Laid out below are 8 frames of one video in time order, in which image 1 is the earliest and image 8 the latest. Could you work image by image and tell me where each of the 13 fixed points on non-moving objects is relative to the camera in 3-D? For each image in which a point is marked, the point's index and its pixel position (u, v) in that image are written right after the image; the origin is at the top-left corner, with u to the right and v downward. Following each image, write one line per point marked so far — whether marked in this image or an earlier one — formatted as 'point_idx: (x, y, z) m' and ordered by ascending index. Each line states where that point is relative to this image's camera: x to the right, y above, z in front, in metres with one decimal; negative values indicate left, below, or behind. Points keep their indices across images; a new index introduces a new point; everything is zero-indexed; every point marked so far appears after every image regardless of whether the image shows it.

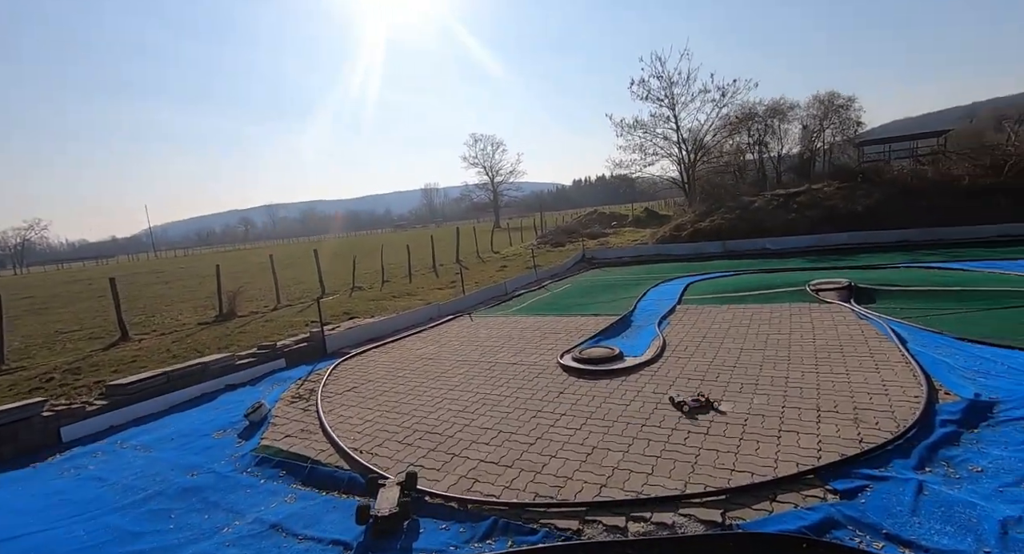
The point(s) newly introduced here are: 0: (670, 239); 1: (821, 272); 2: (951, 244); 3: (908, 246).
0: (+5.4, +1.3, +16.5) m
1: (+6.2, +0.1, +9.8) m
2: (+11.1, +0.8, +12.2) m
3: (+10.2, +0.8, +12.5) m
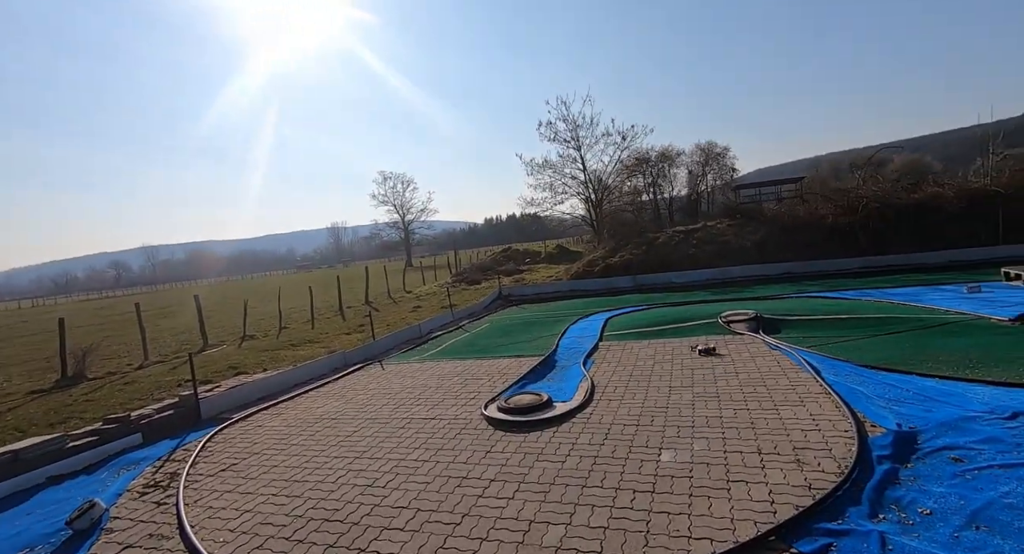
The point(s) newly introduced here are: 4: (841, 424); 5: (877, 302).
0: (+2.5, +0.1, +16.7) m
1: (+4.5, -0.6, +10.2) m
2: (+8.8, 0.0, +13.5) m
3: (+8.0, 0.0, +13.7) m
4: (+2.6, -1.2, +3.9) m
5: (+7.2, -0.5, +9.5) m
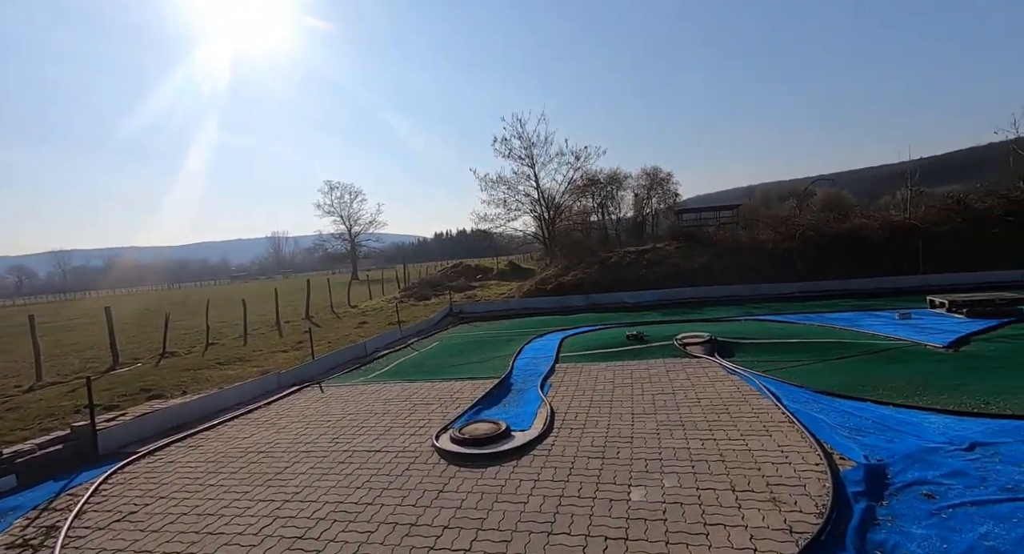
0: (+0.8, -0.5, +16.6) m
1: (+3.5, -1.0, +10.3) m
2: (+7.5, -0.6, +14.1) m
3: (+6.6, -0.7, +14.1) m
4: (+2.3, -1.4, +3.7) m
5: (+6.3, -1.0, +9.8) m
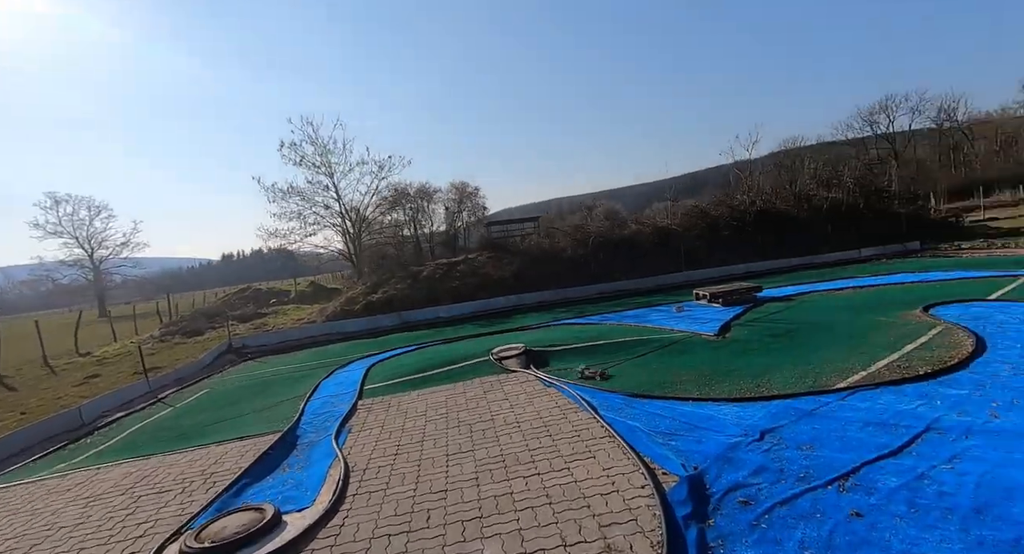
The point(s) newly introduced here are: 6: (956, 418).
0: (-5.2, -1.1, +14.8) m
1: (-0.4, -1.2, +10.0) m
2: (+1.9, -0.8, +14.9) m
3: (+1.0, -0.9, +14.6) m
4: (+0.9, -1.4, +3.4) m
5: (+2.3, -1.0, +10.5) m
6: (+3.9, -1.2, +4.3) m
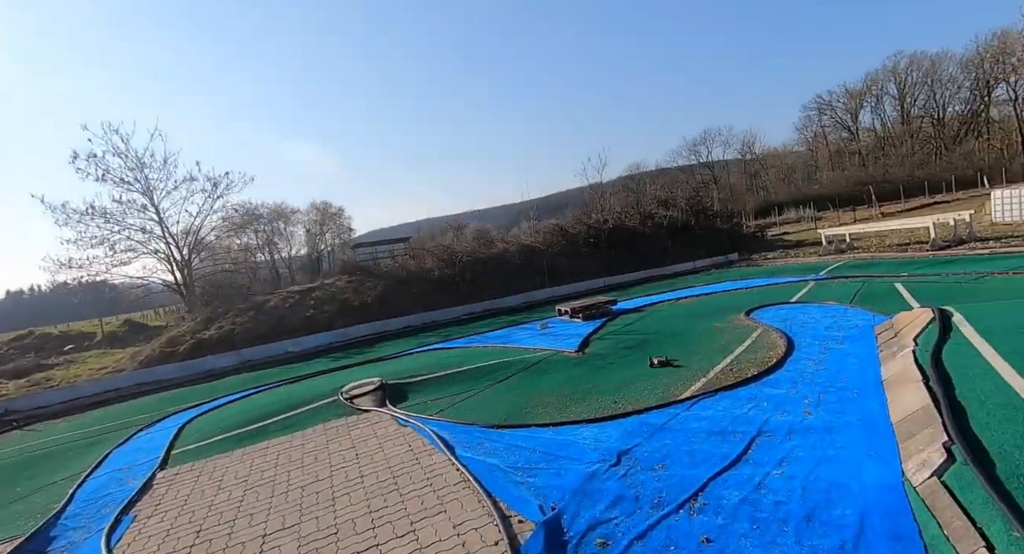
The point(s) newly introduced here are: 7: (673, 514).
0: (-9.0, -2.1, +12.4) m
1: (-3.1, -1.8, +9.0) m
2: (-2.2, -1.4, +14.4) m
3: (-2.9, -1.6, +13.8) m
4: (-0.2, -1.6, +3.0) m
5: (-0.6, -1.5, +10.2) m
6: (+2.6, -1.3, +4.6) m
7: (+1.1, -1.6, +3.2) m
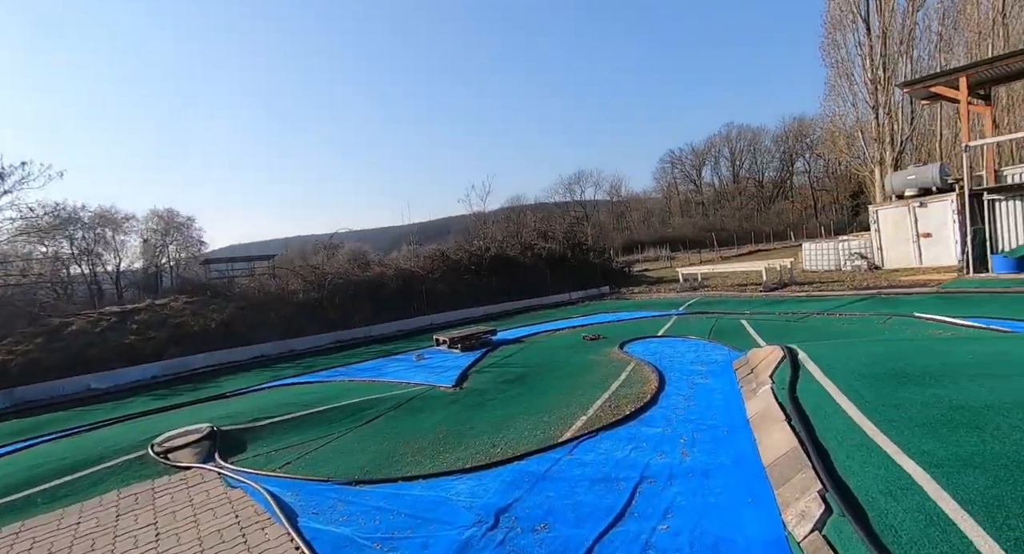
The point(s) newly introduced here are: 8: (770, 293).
0: (-11.7, -2.3, +9.2) m
1: (-5.2, -2.1, +7.3) m
2: (-5.6, -2.1, +12.8) m
3: (-6.2, -2.1, +12.1) m
4: (-0.9, -1.8, +2.2) m
5: (-3.1, -2.0, +9.1) m
6: (+1.4, -1.7, +4.5) m
7: (+0.3, -1.8, +2.7) m
8: (+8.4, -0.5, +15.7) m
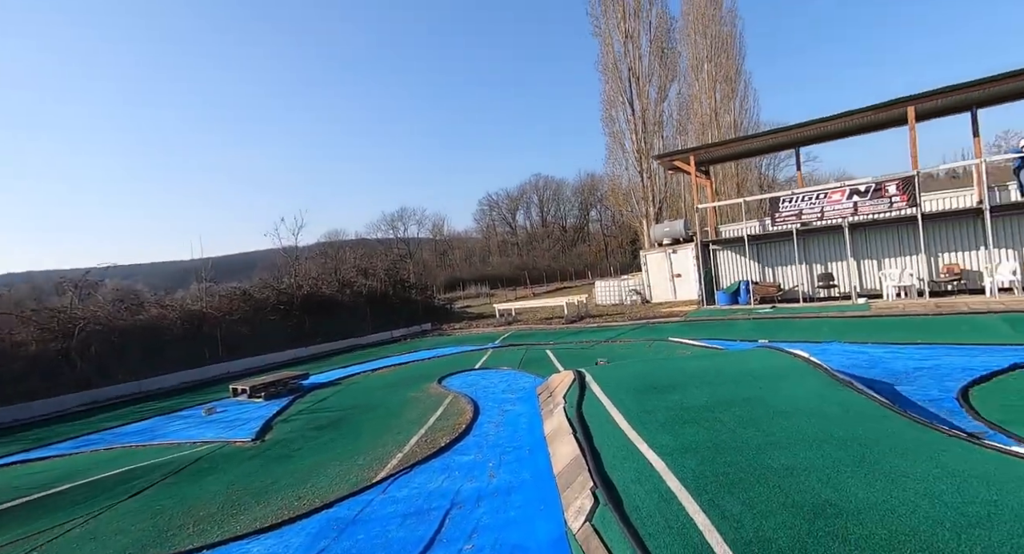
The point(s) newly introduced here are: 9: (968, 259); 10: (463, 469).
0: (-14.3, -2.9, +4.5) m
1: (-7.5, -2.6, +5.1) m
2: (-9.9, -3.0, +10.0) m
3: (-10.2, -3.0, +9.2) m
4: (-1.7, -1.9, +1.8) m
5: (-6.2, -2.6, +7.5) m
6: (-0.4, -2.1, +4.7) m
7: (-0.8, -2.0, +2.7) m
8: (+2.1, -1.8, +17.8) m
9: (+12.3, +0.5, +13.1) m
10: (-0.5, -2.1, +5.2) m
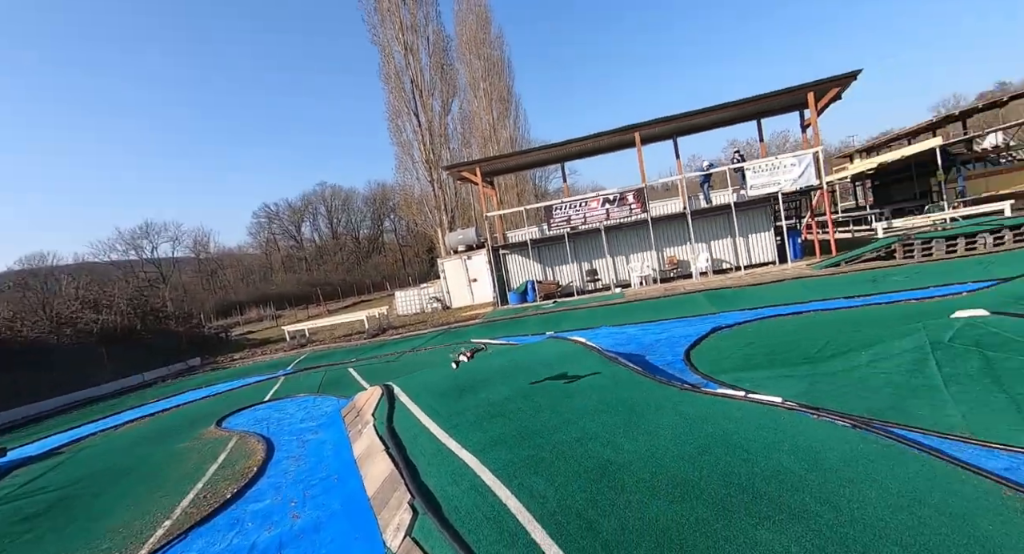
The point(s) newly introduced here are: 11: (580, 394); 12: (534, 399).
0: (-14.7, -4.1, -1.6) m
1: (-8.7, -3.3, +1.7) m
2: (-12.8, -4.0, +5.3) m
3: (-12.7, -4.0, +4.4) m
4: (-2.1, -2.1, +1.1) m
5: (-8.5, -3.3, +4.4) m
6: (-2.1, -2.2, +4.2) m
7: (-1.7, -2.2, +2.2) m
8: (-5.0, -2.2, +17.2) m
9: (+6.0, +0.9, +17.0) m
10: (-2.4, -2.3, +4.6) m
11: (+0.7, -1.2, +5.0) m
12: (+0.2, -1.3, +5.1) m
